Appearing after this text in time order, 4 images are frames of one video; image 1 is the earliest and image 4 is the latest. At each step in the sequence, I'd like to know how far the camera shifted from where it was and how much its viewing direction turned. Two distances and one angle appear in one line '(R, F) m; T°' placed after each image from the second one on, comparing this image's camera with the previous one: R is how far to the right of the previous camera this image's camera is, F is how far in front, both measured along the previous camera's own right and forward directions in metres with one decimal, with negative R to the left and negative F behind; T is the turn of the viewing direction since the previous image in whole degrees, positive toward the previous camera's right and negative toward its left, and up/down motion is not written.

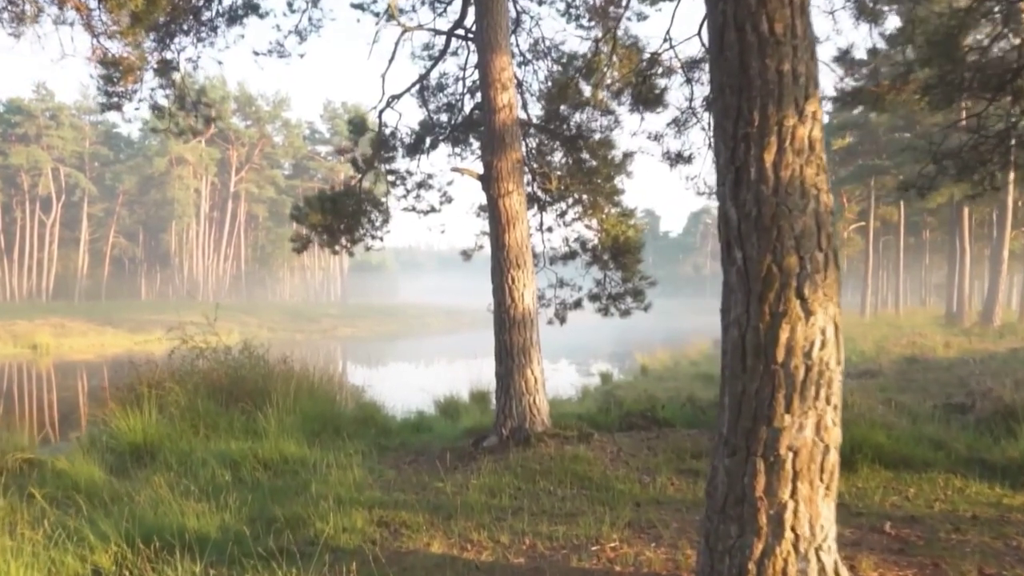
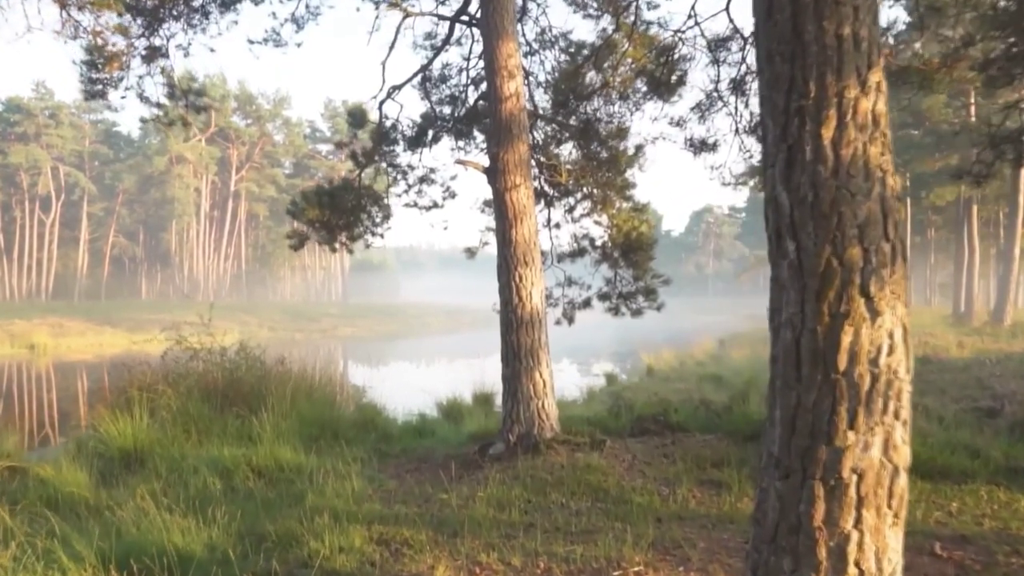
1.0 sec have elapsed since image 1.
(-0.1, +0.4) m; 0°
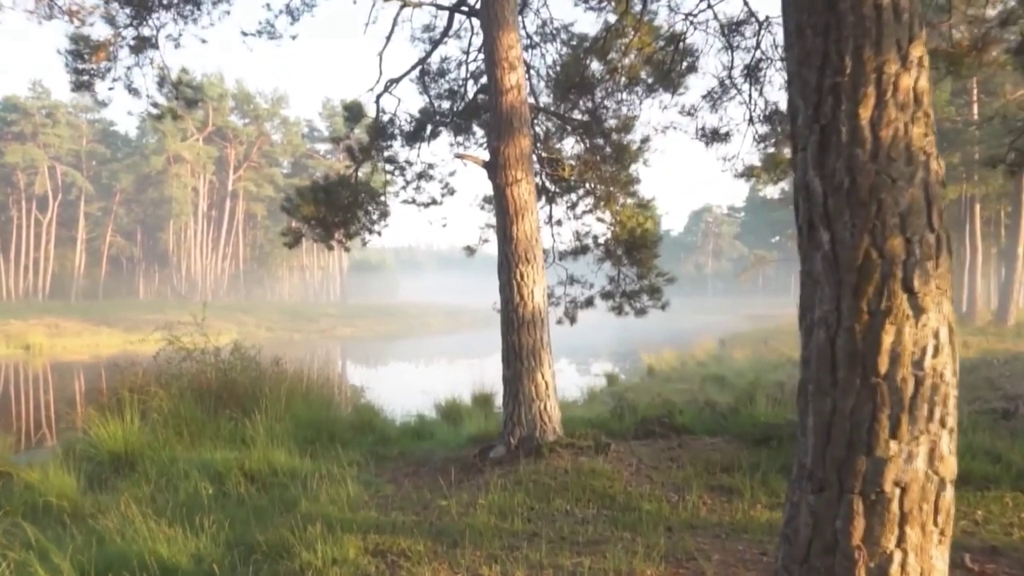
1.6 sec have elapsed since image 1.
(0.0, +0.2) m; 0°
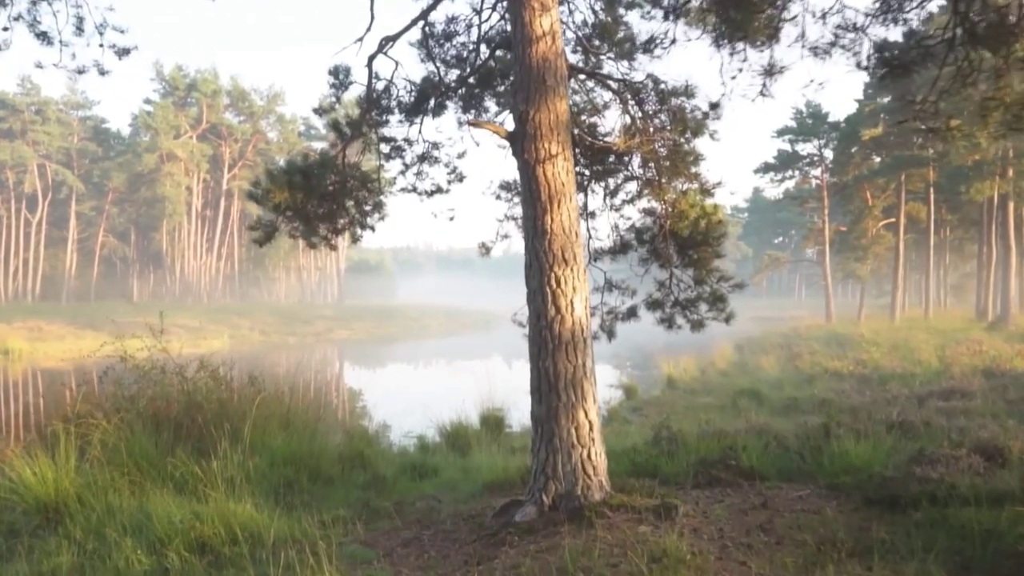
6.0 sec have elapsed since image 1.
(-0.2, +1.6) m; 0°
